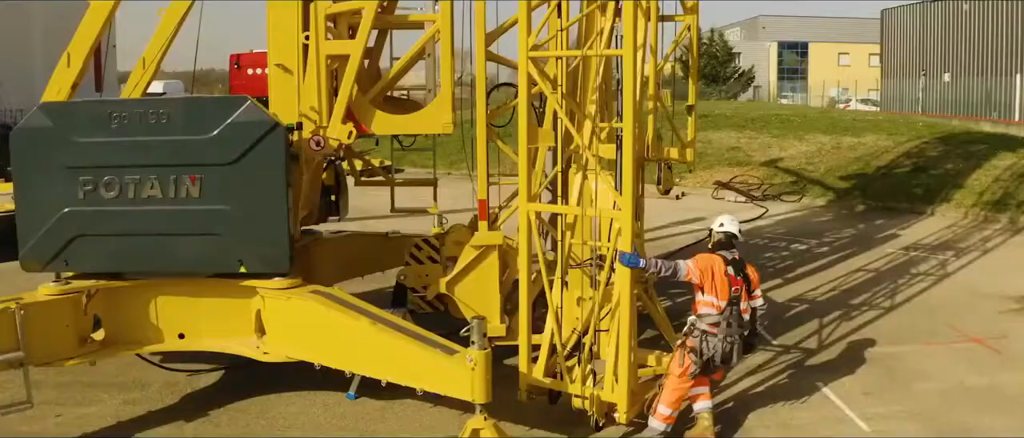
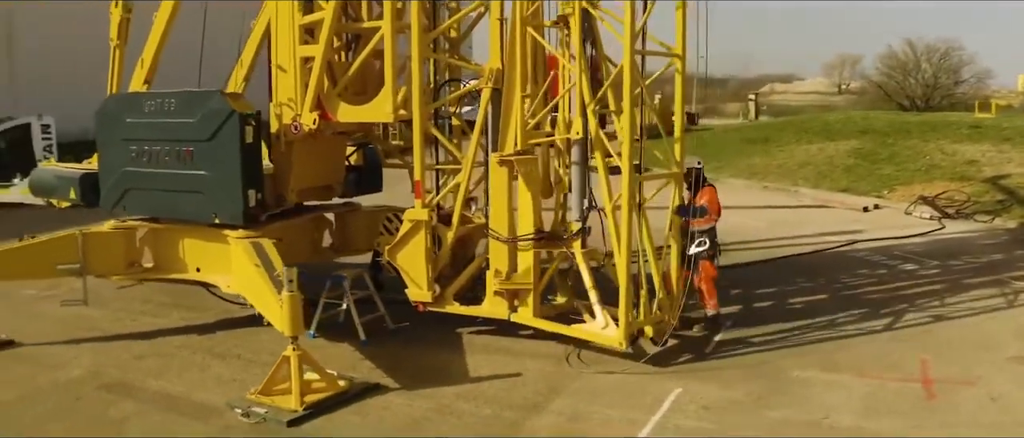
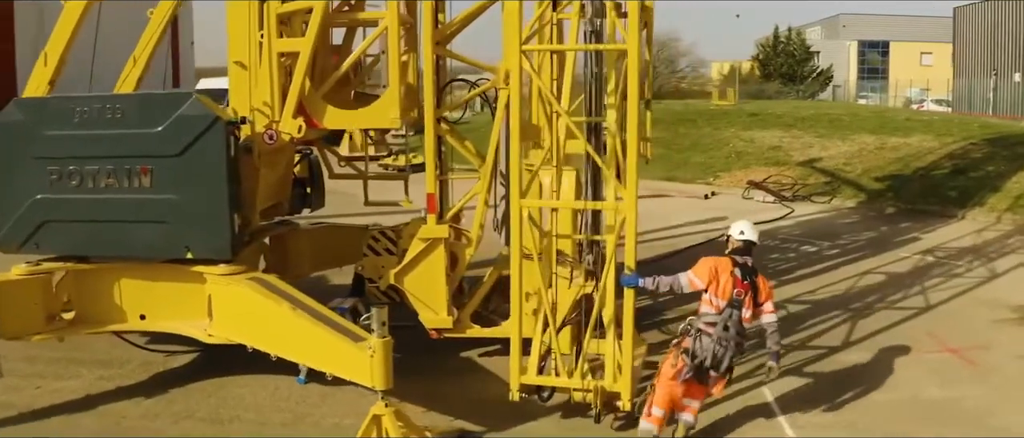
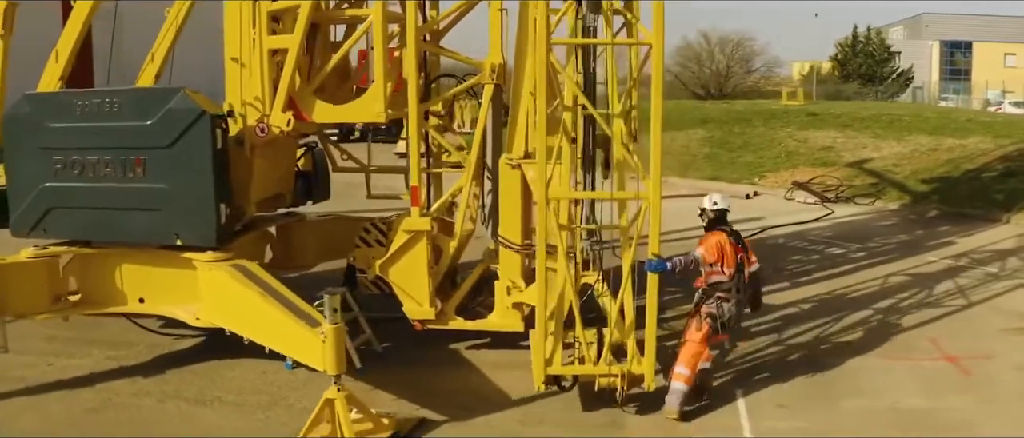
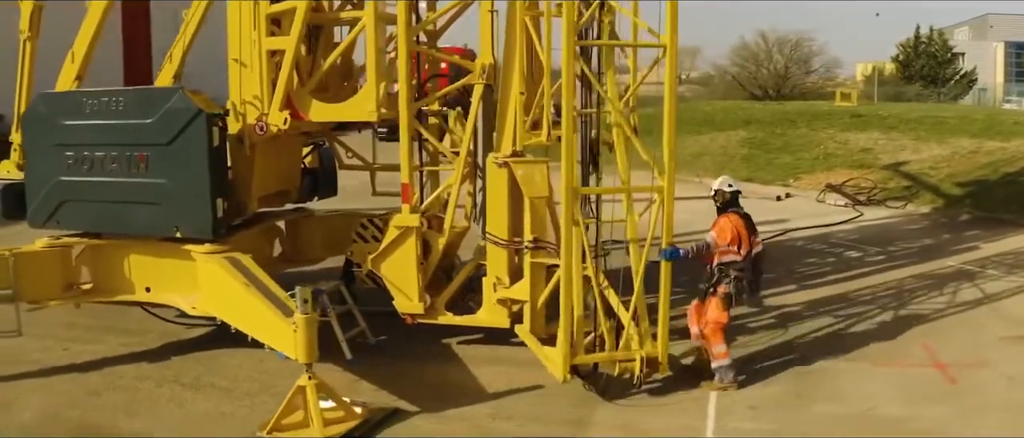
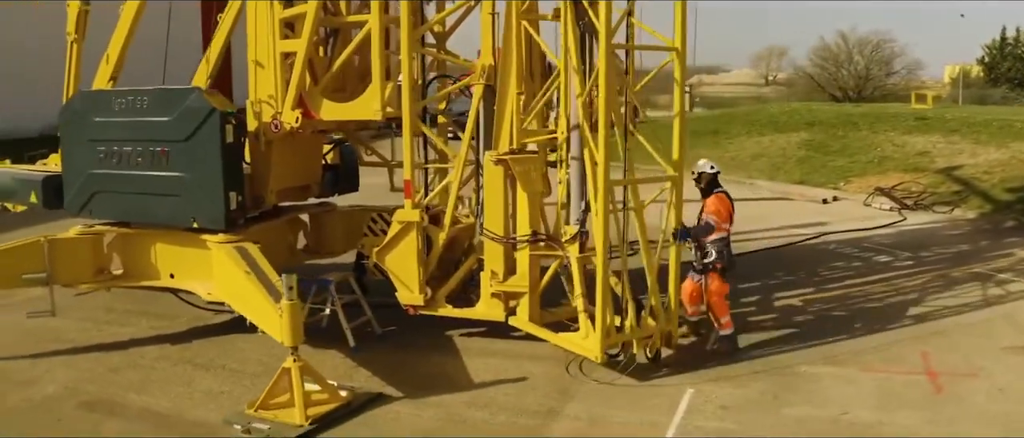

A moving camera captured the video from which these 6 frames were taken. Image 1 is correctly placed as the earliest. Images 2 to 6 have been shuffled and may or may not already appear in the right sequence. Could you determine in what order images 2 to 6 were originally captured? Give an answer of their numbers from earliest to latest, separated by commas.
3, 4, 5, 6, 2
